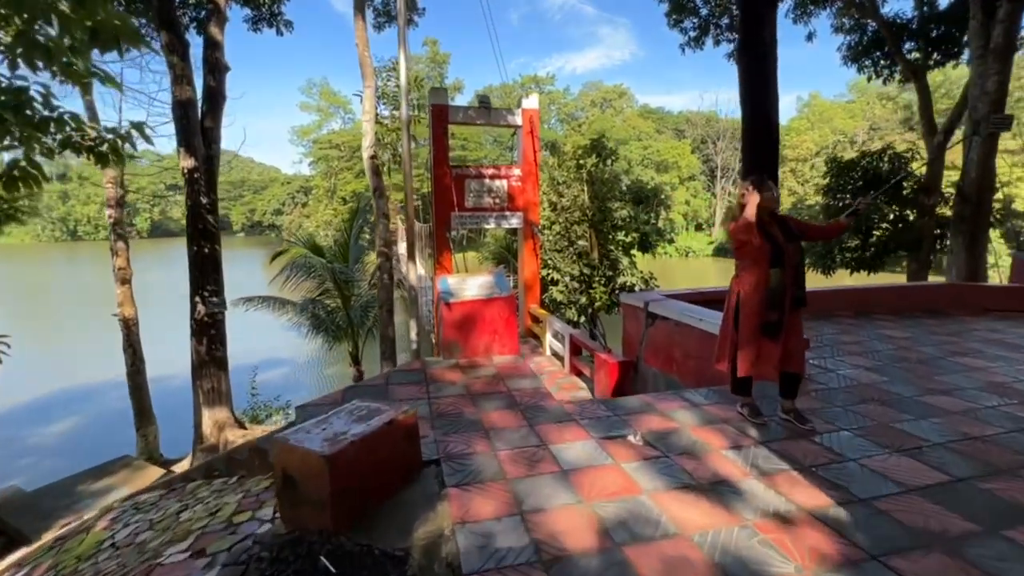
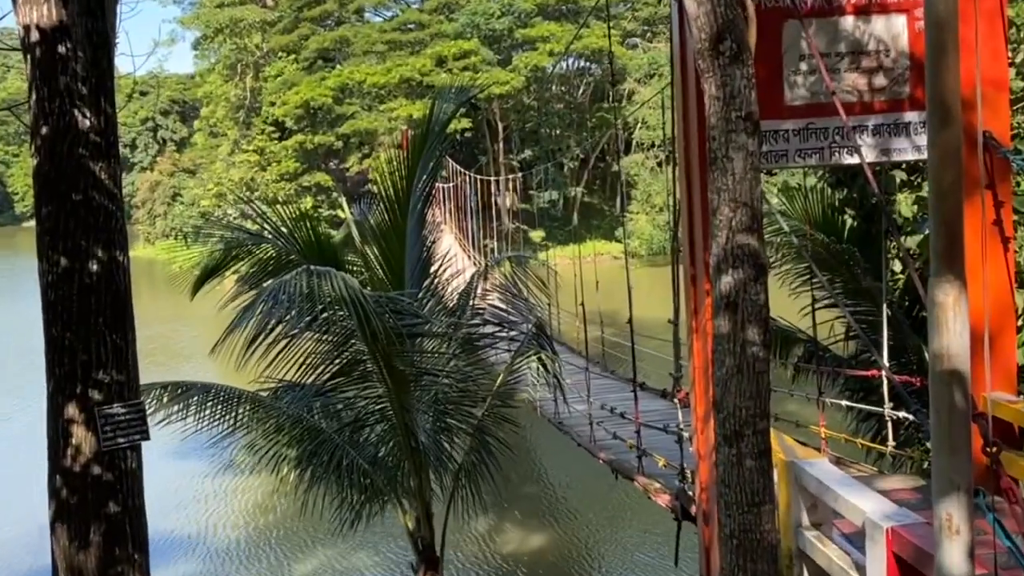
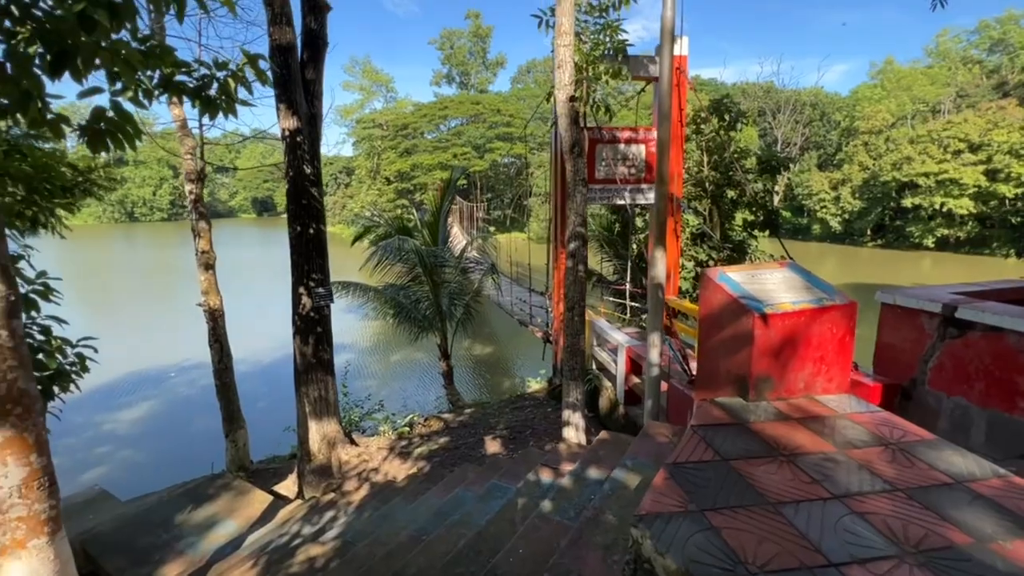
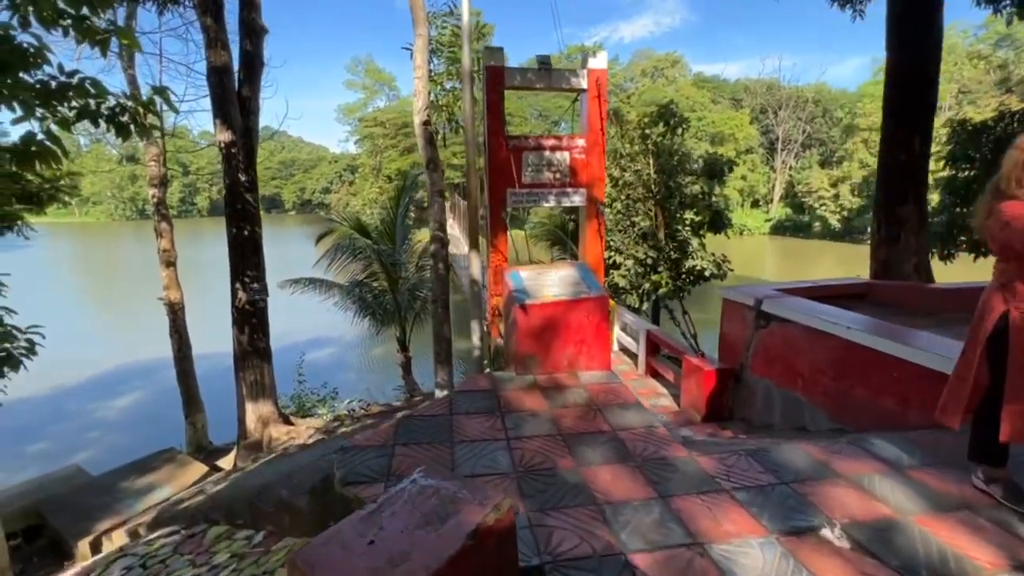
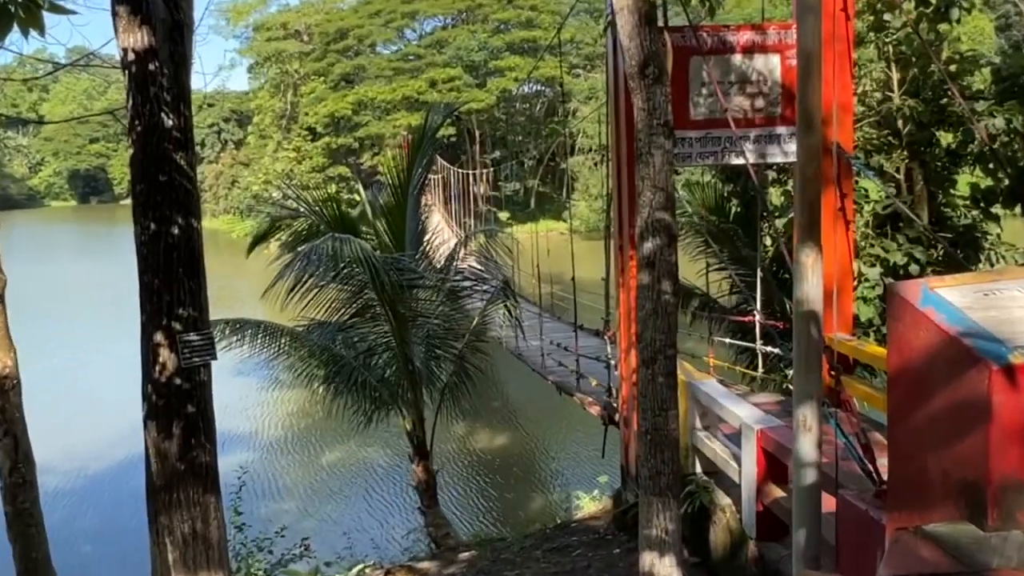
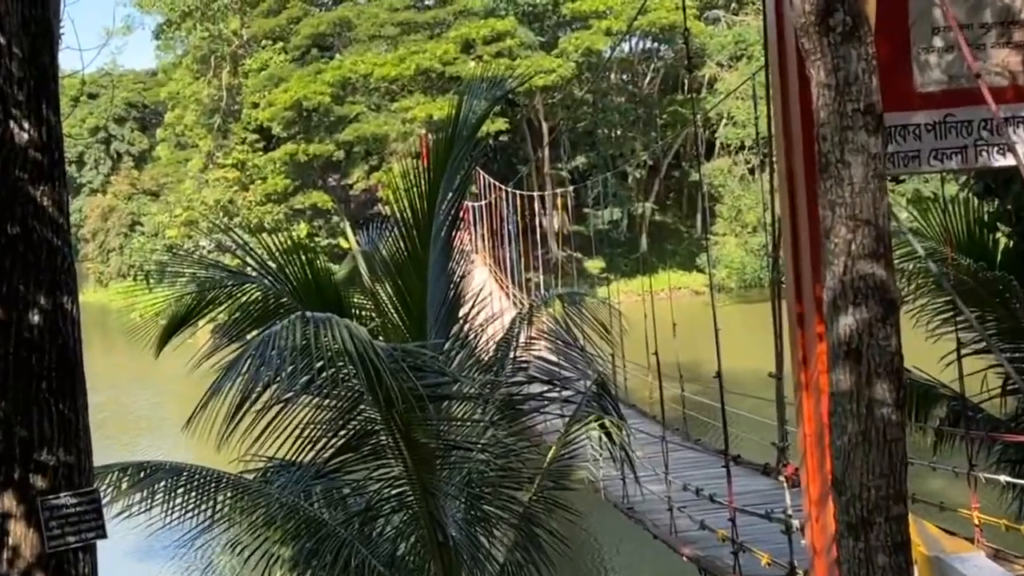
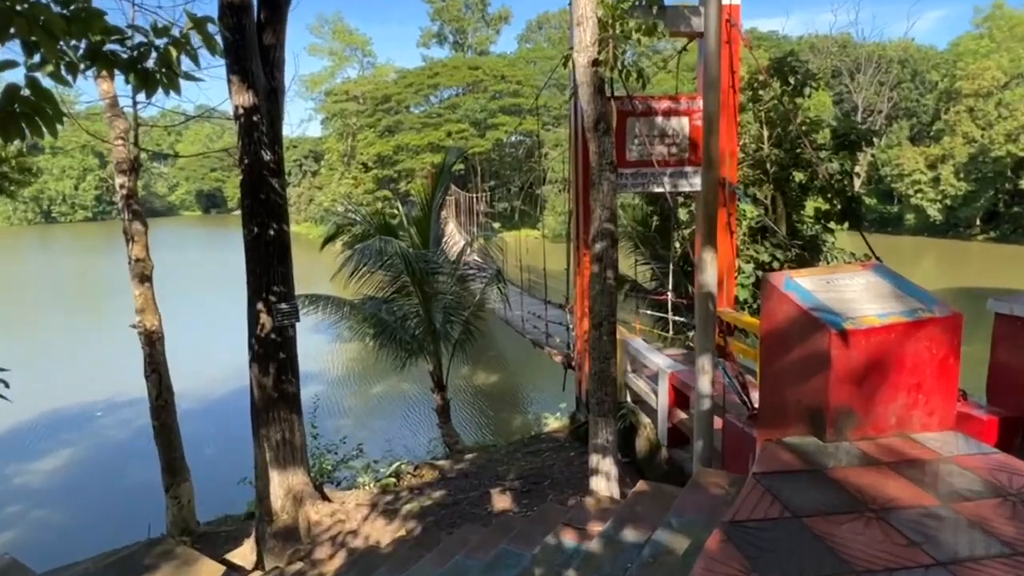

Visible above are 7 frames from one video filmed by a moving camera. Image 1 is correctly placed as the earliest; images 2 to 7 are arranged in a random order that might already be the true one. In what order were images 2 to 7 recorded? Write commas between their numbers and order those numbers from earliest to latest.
4, 3, 7, 5, 2, 6
